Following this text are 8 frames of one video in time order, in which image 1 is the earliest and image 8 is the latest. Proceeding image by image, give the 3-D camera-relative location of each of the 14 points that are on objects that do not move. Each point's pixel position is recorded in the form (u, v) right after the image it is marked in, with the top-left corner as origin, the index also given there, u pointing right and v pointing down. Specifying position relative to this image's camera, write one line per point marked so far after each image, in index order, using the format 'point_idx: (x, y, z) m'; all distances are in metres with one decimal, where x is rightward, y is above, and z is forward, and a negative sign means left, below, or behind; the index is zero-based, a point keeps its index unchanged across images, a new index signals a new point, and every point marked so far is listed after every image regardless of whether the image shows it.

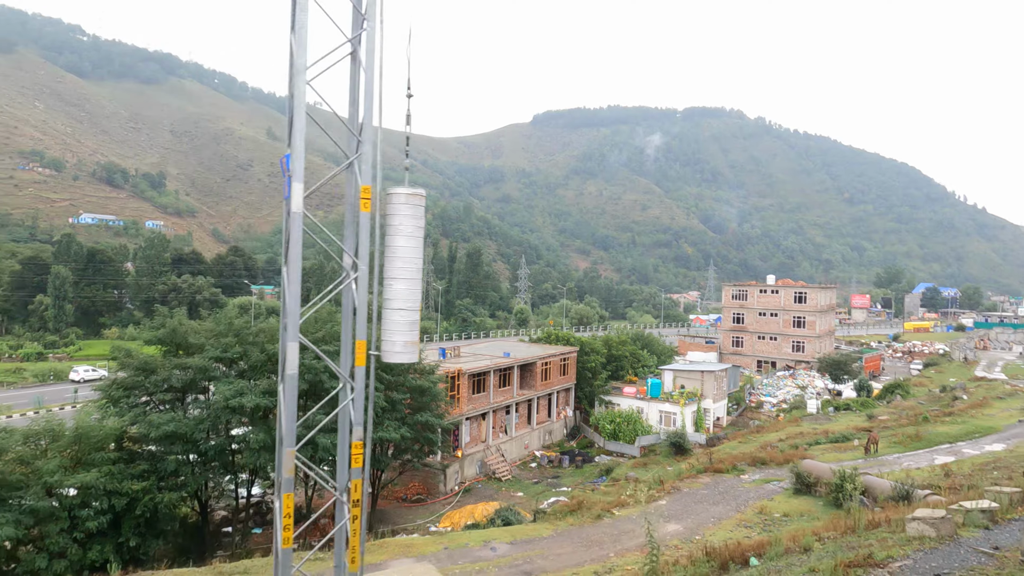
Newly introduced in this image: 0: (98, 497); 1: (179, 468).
0: (-6.0, -3.0, +9.5) m
1: (-5.3, -2.9, +10.5) m
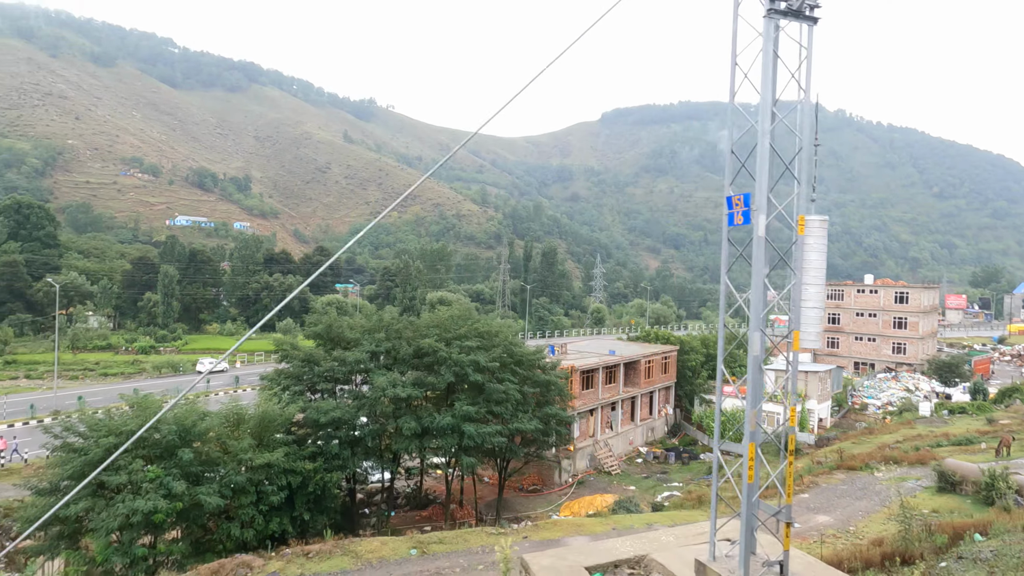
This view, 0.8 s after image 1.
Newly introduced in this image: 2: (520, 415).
0: (-3.8, -3.0, +10.6) m
1: (-3.0, -2.9, +11.6) m
2: (+0.2, -2.5, +12.7) m
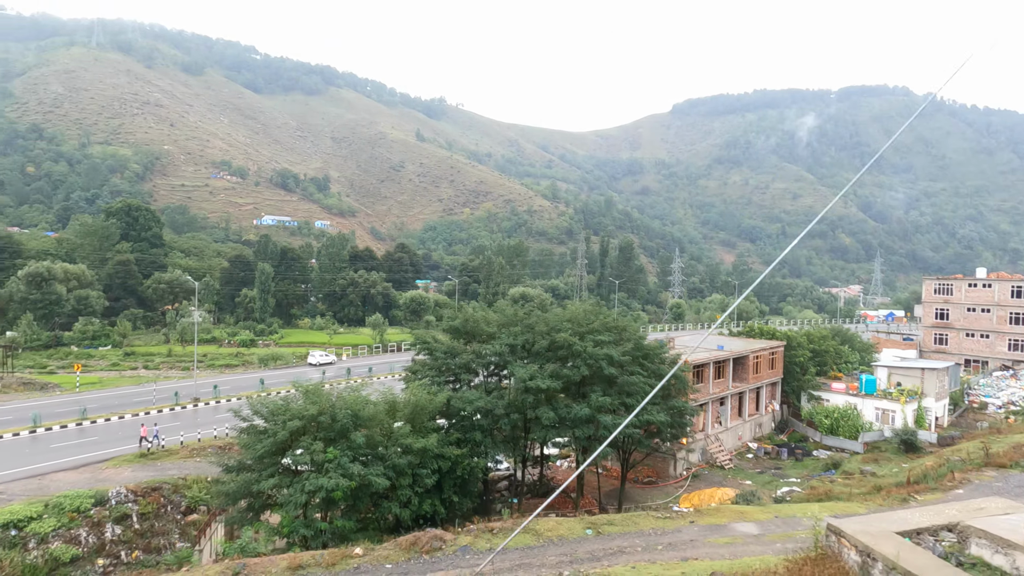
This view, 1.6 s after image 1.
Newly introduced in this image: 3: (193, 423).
0: (-1.4, -3.0, +11.4) m
1: (-0.5, -2.8, +12.3) m
2: (+2.7, -2.4, +13.1) m
3: (-9.4, -4.0, +19.5) m
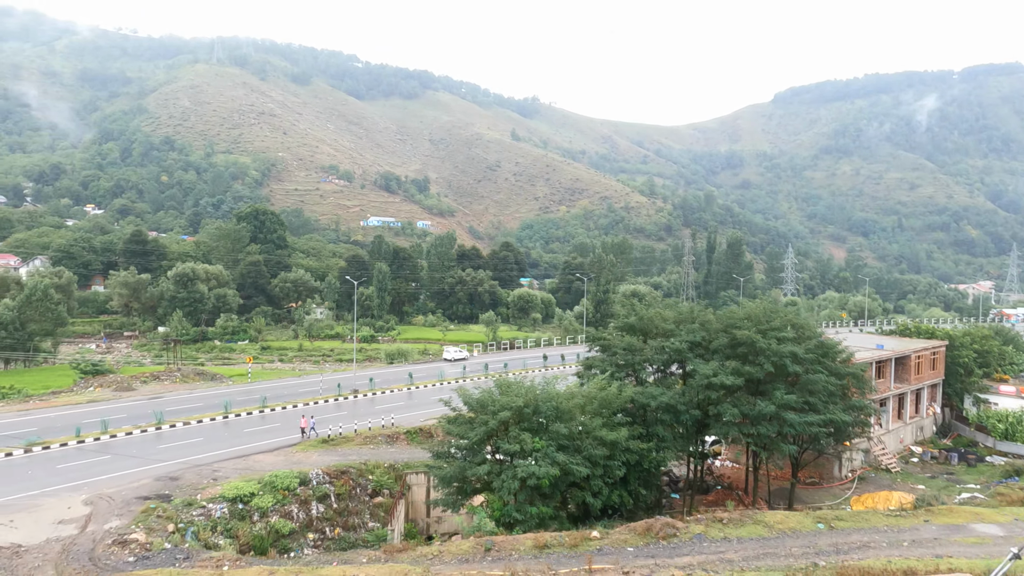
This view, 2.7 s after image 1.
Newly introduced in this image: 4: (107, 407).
0: (+1.9, -2.9, +11.8) m
1: (+2.9, -2.8, +12.5) m
2: (+6.2, -2.3, +12.9) m
3: (-4.9, -4.0, +20.9) m
4: (-12.0, -3.5, +19.6) m
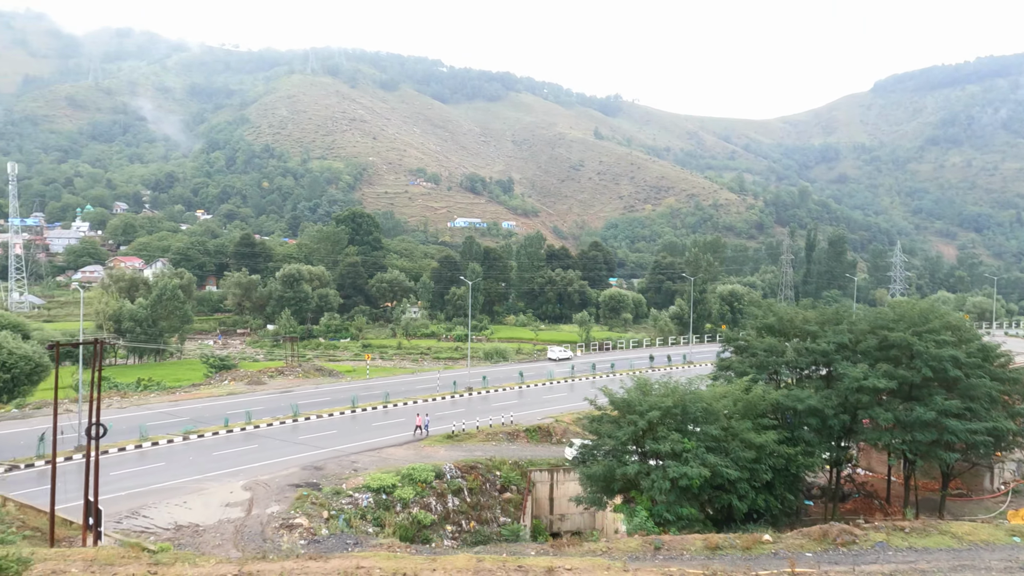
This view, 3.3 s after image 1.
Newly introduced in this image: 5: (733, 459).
0: (+4.4, -2.9, +11.5) m
1: (+5.5, -2.8, +12.2) m
2: (+8.9, -2.3, +12.1) m
3: (-1.3, -4.0, +21.4) m
4: (-8.4, -3.5, +20.9) m
5: (+3.6, -2.9, +11.0) m
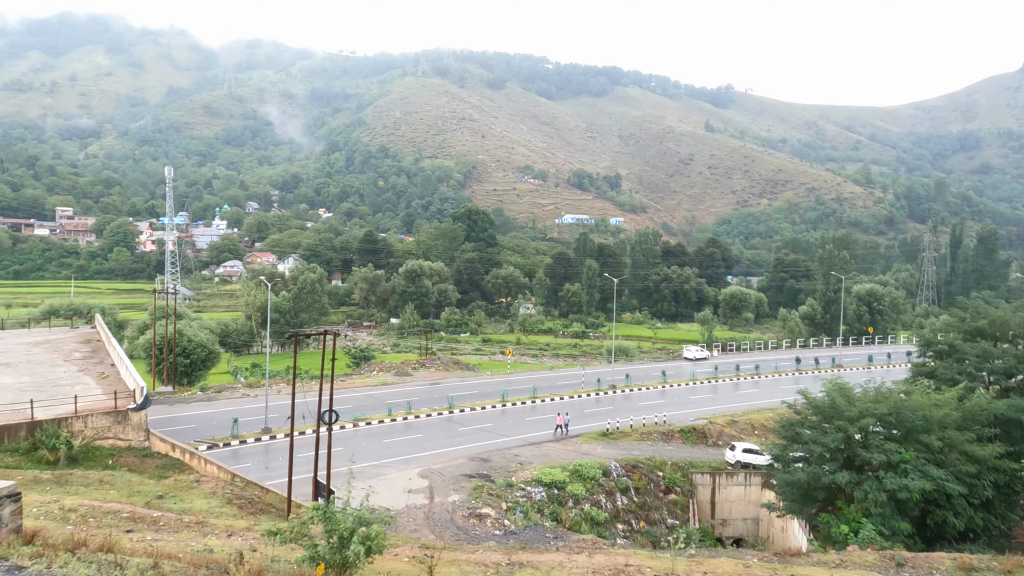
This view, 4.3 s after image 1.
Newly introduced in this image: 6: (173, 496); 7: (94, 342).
0: (+7.6, -2.9, +10.6) m
1: (+8.8, -2.8, +11.1) m
2: (+12.1, -2.4, +10.5) m
3: (+3.5, -3.9, +21.2) m
4: (-3.7, -3.4, +21.8) m
5: (+6.7, -2.9, +10.1) m
6: (-4.6, -2.8, +9.0) m
7: (-10.1, -1.3, +16.0) m
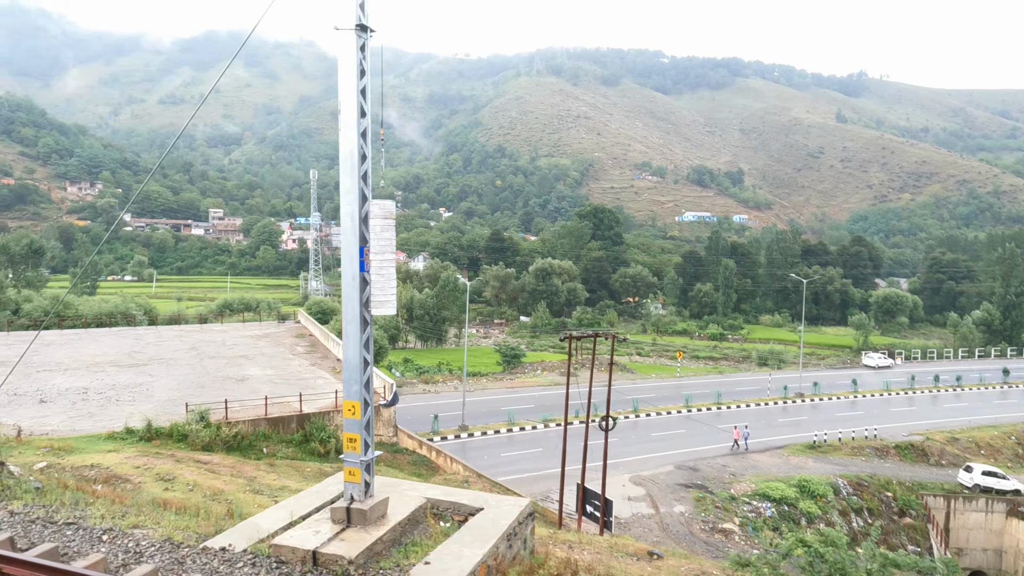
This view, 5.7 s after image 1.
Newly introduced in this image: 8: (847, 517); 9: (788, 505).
0: (+11.5, -3.0, +8.6) m
1: (+12.7, -2.9, +8.9) m
2: (+15.9, -2.5, +7.9) m
3: (+9.0, -3.9, +19.8) m
4: (+2.0, -3.3, +21.5) m
5: (+10.5, -3.0, +8.3) m
6: (-0.8, -2.8, +9.0) m
7: (-5.2, -1.3, +16.8) m
8: (+6.7, -4.6, +13.3) m
9: (+5.4, -4.3, +13.1) m
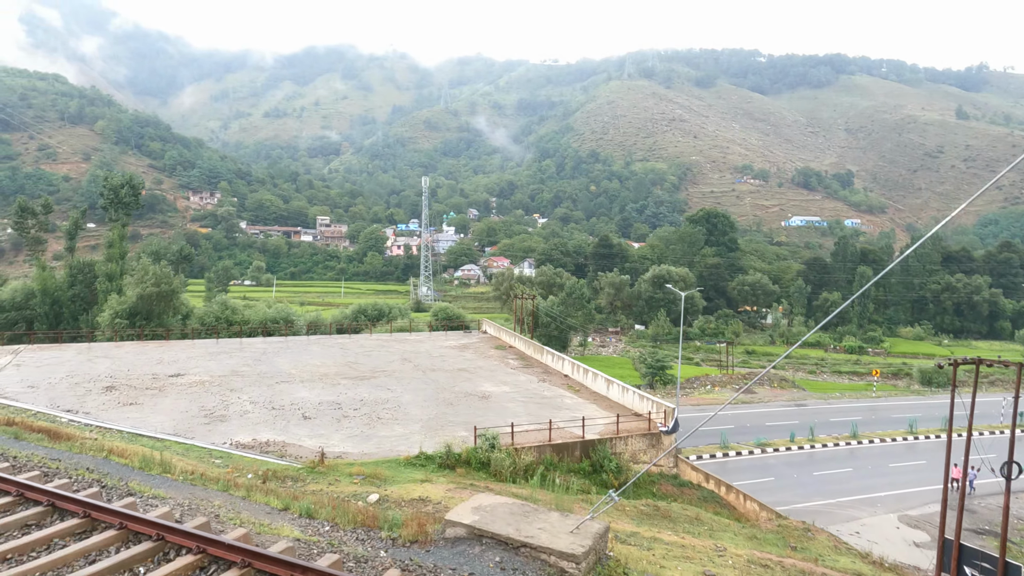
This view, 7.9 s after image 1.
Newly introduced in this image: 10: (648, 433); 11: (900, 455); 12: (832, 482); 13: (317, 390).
0: (+15.5, -3.3, +5.8) m
1: (+16.7, -3.2, +5.9) m
2: (+19.8, -2.8, +4.5) m
3: (+14.4, -4.3, +17.2) m
4: (+7.7, -3.6, +19.7) m
5: (+14.5, -3.2, +5.6) m
6: (+3.3, -3.0, +7.6) m
7: (0.0, -1.5, +15.9) m
8: (+11.3, -4.8, +10.9) m
9: (+10.0, -4.5, +11.0) m
10: (+2.0, -2.1, +9.8) m
11: (+9.5, -4.1, +16.2) m
12: (+7.1, -4.2, +14.5) m
13: (-3.4, -1.8, +11.6) m
